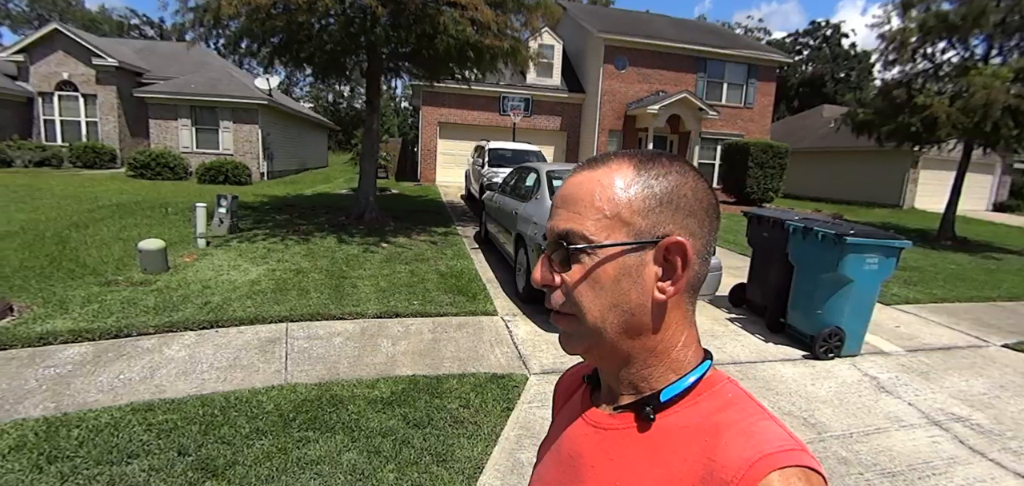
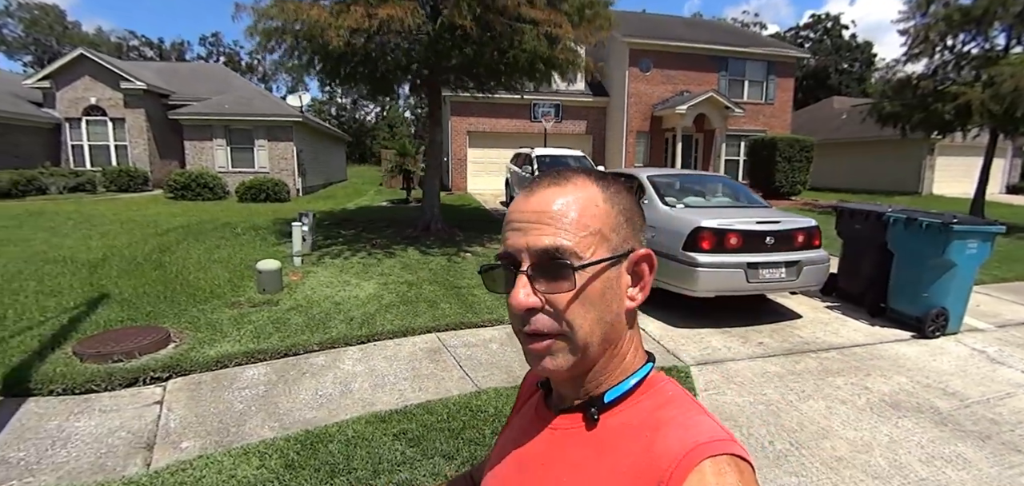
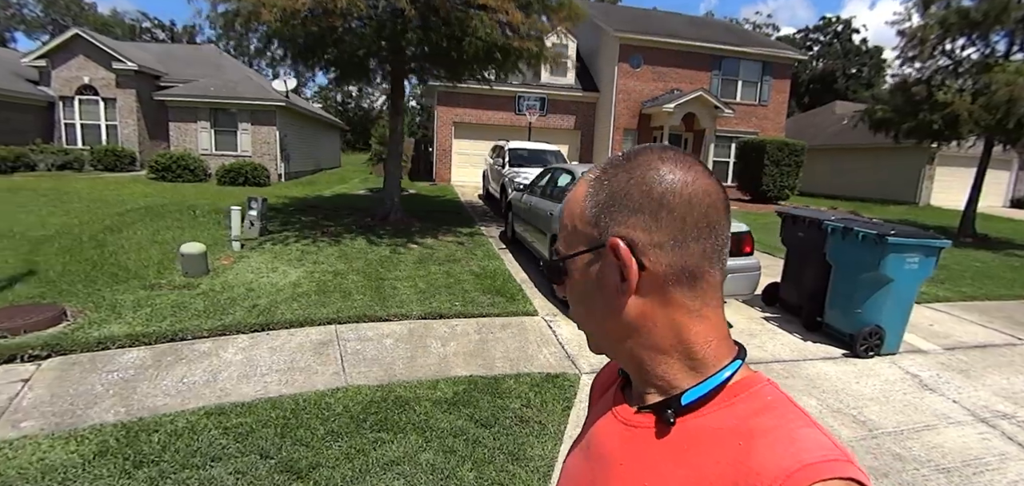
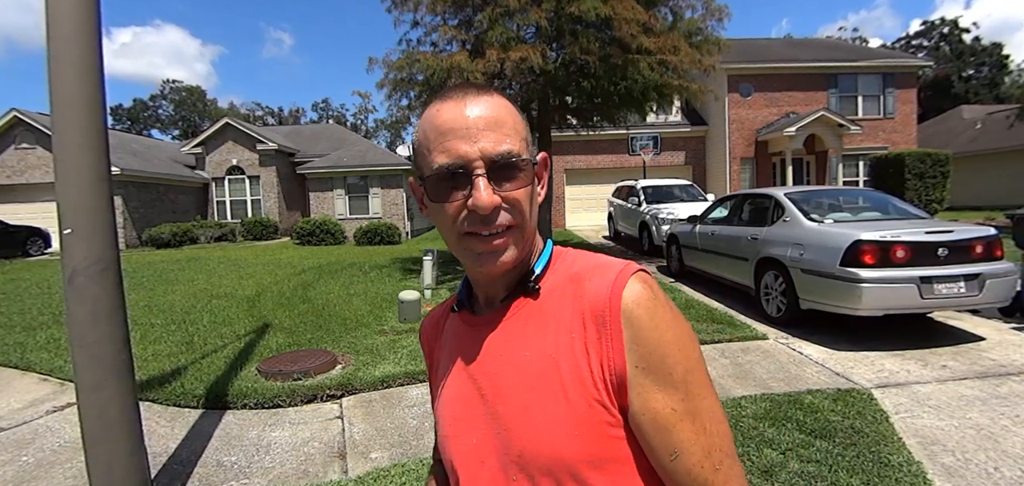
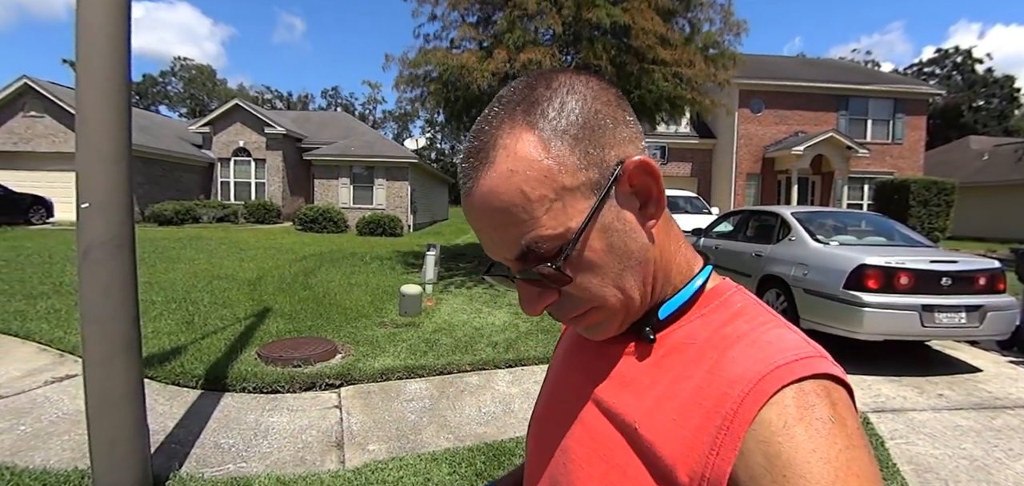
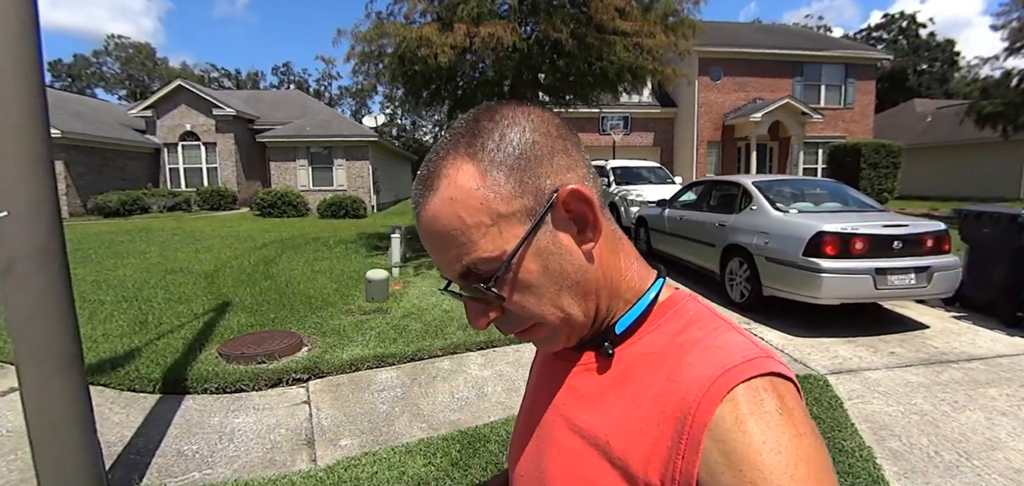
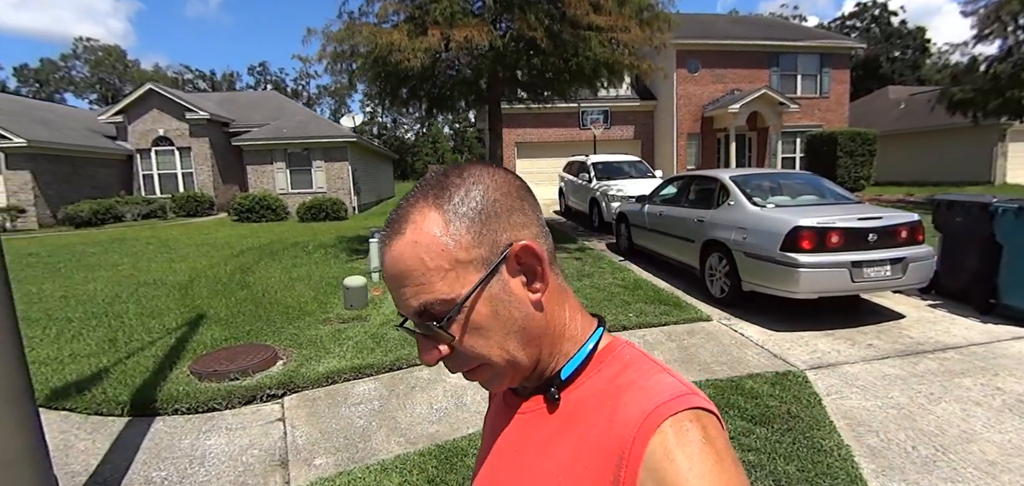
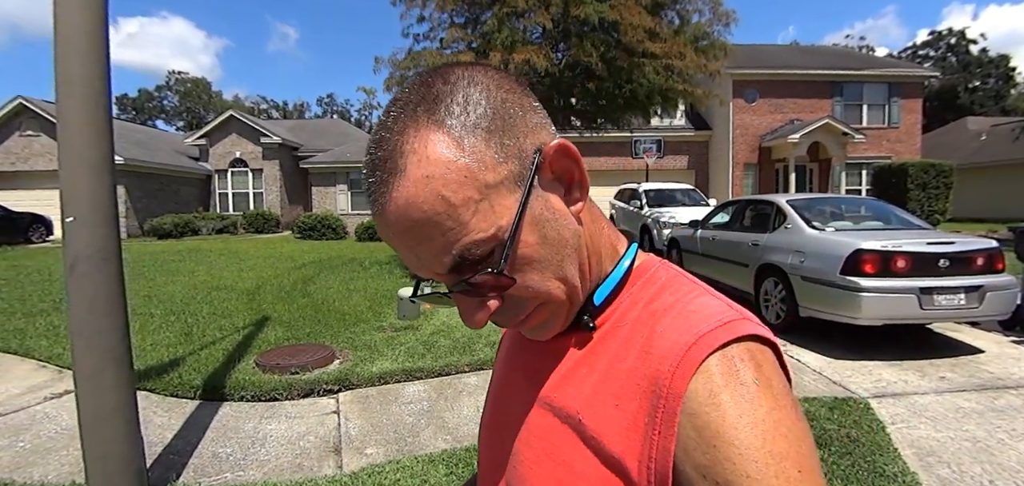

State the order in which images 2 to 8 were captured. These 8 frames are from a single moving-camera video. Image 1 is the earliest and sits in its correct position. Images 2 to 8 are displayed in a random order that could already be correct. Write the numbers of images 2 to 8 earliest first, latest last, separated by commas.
3, 2, 7, 6, 5, 8, 4
